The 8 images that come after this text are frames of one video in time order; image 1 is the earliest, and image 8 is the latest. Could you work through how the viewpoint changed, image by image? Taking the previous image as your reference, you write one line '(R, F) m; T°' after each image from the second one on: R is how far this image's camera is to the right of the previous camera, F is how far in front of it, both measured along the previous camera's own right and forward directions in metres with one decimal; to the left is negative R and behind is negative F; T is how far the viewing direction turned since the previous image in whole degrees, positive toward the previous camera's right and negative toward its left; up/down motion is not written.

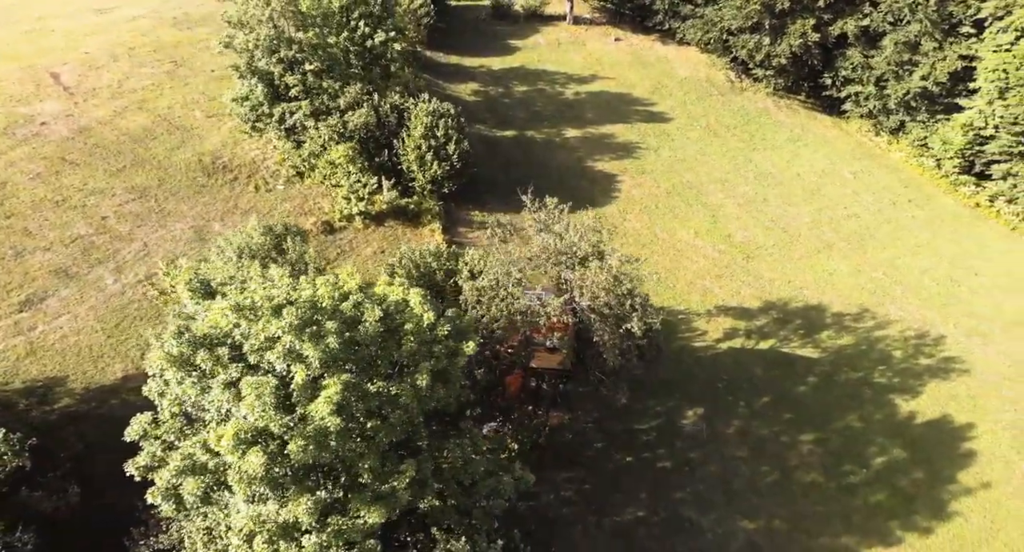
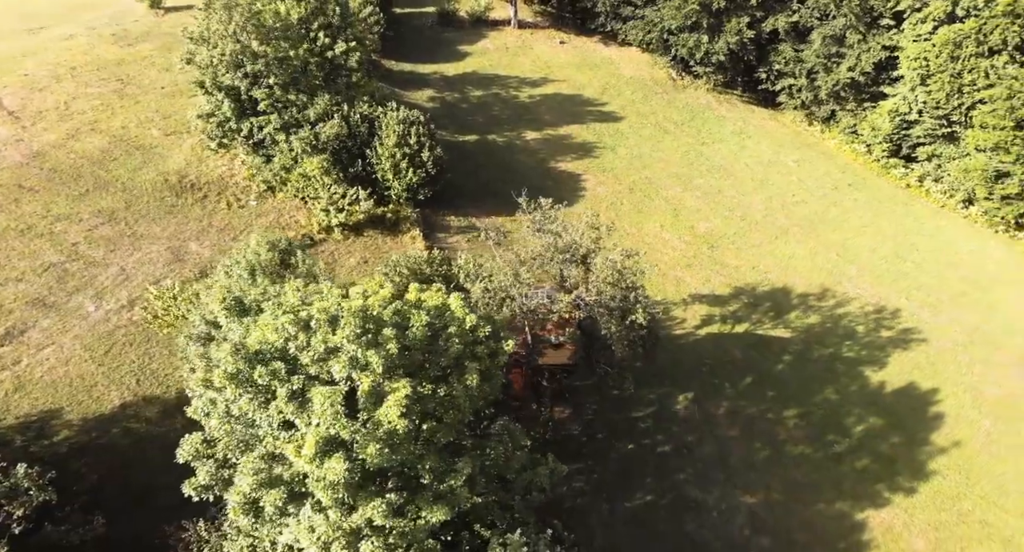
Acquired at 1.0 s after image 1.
(-2.0, -0.5) m; +5°
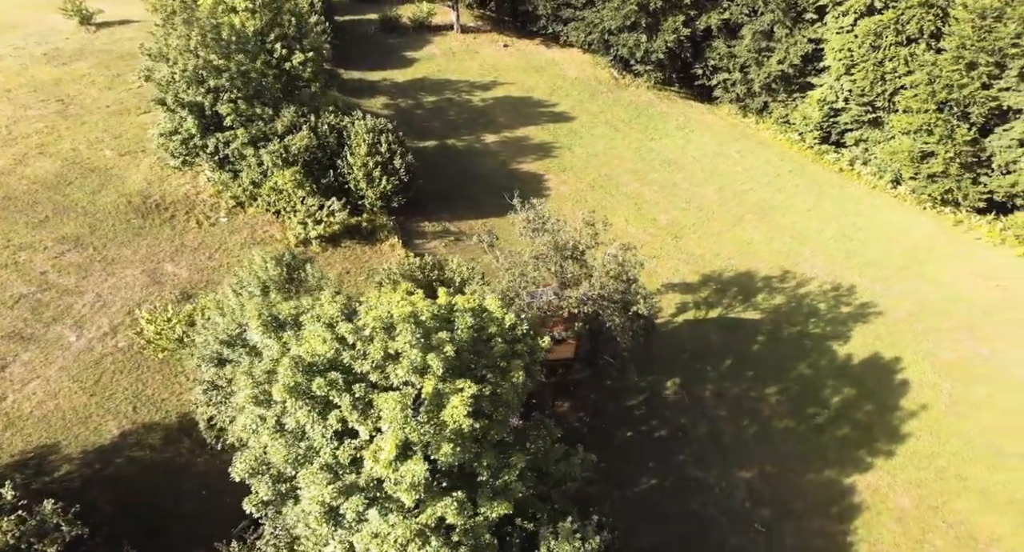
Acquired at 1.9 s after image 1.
(-2.1, -0.4) m; +5°
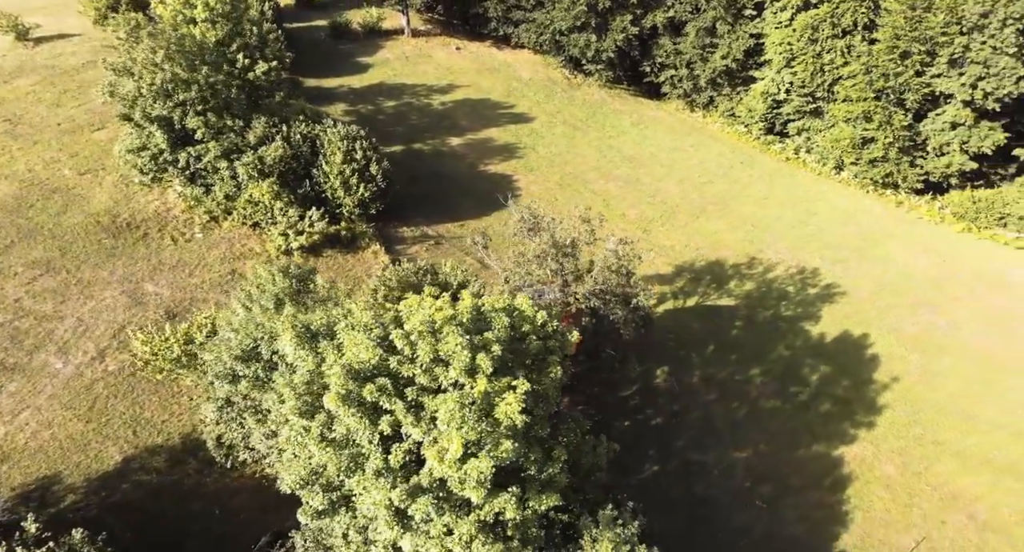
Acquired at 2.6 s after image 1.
(-1.8, -0.3) m; +4°
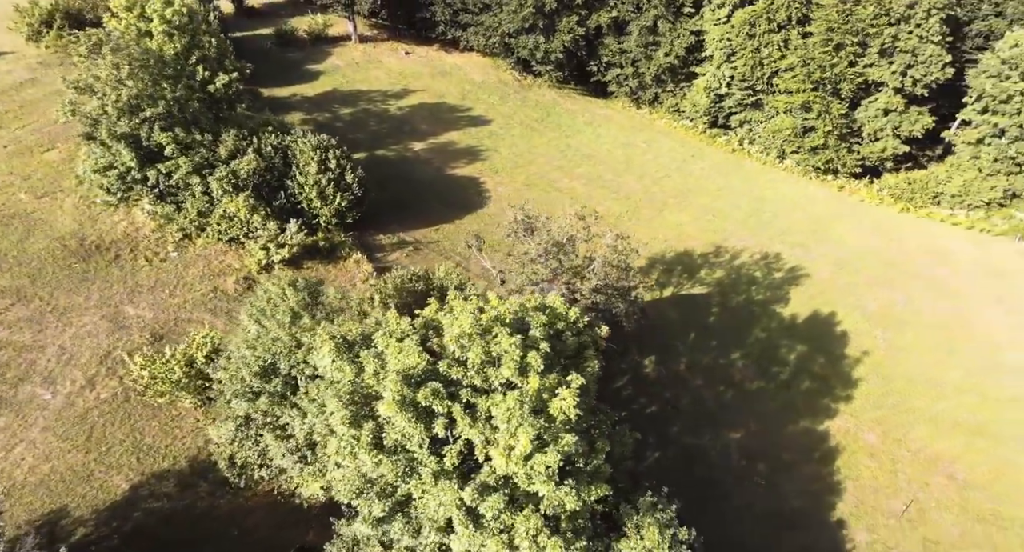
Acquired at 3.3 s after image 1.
(-2.0, -0.3) m; +5°
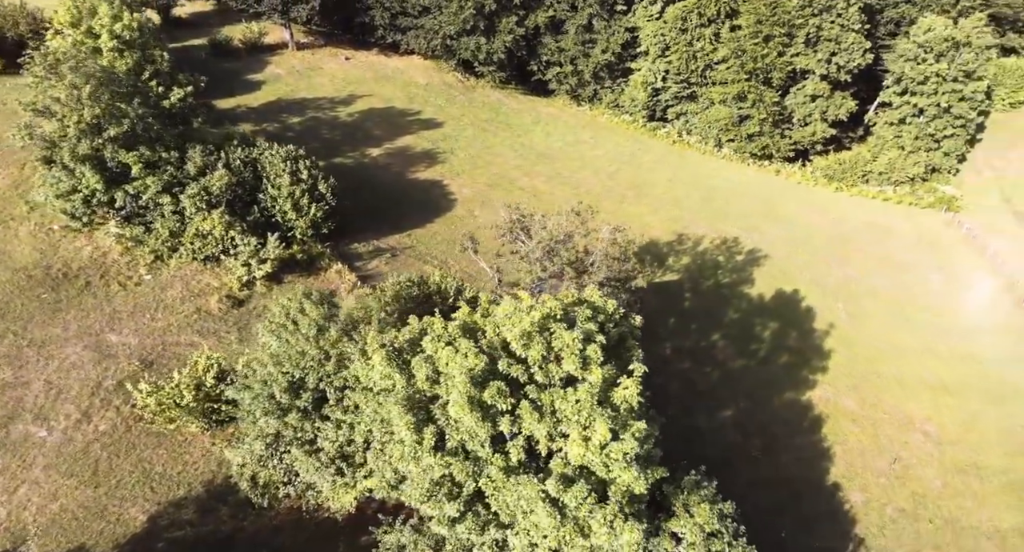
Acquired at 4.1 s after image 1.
(-2.4, -0.3) m; +5°
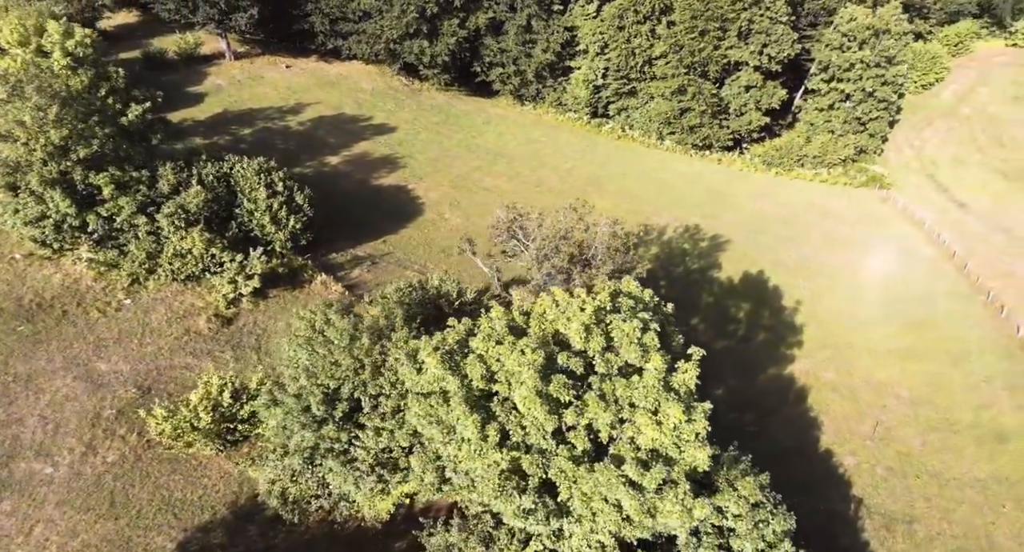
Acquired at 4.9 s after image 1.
(-2.5, -0.4) m; +5°
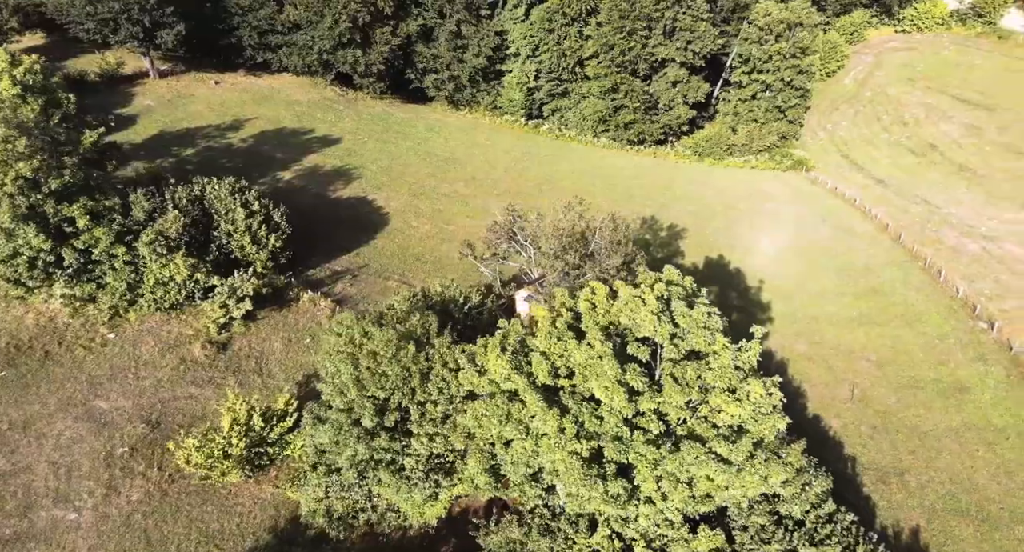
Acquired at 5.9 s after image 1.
(-3.2, -0.5) m; +6°
